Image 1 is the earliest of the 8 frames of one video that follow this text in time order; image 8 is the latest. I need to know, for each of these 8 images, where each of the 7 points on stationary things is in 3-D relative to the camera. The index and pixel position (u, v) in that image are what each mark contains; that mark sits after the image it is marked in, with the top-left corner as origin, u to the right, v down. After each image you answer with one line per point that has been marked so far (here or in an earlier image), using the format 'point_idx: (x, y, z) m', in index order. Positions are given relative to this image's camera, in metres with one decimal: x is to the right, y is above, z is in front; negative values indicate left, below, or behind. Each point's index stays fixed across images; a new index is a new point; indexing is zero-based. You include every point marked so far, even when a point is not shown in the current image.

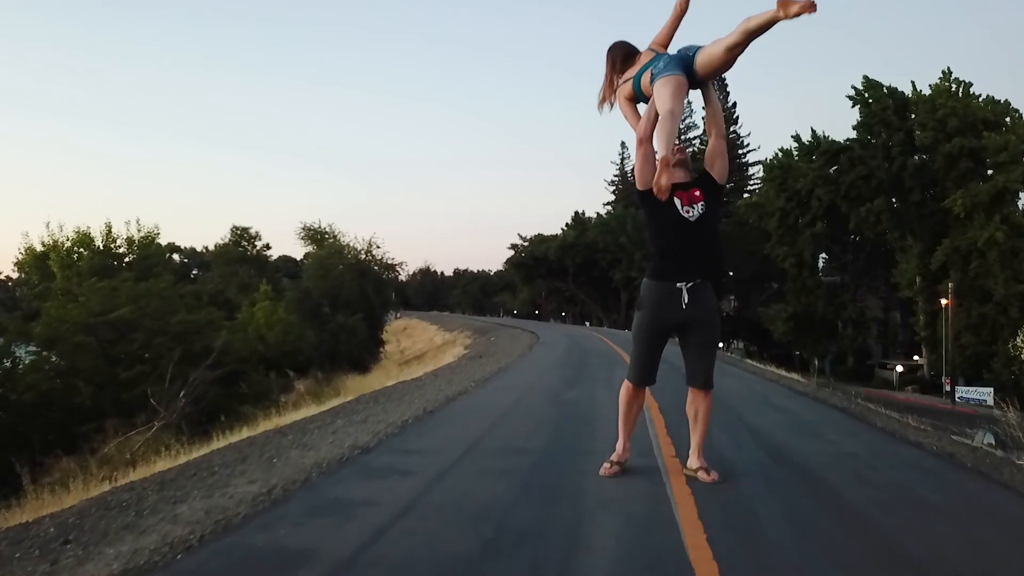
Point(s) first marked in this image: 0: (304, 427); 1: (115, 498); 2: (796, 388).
0: (-3.3, -2.2, +15.6) m
1: (-4.7, -2.5, +11.8) m
2: (+5.6, -2.0, +18.1) m
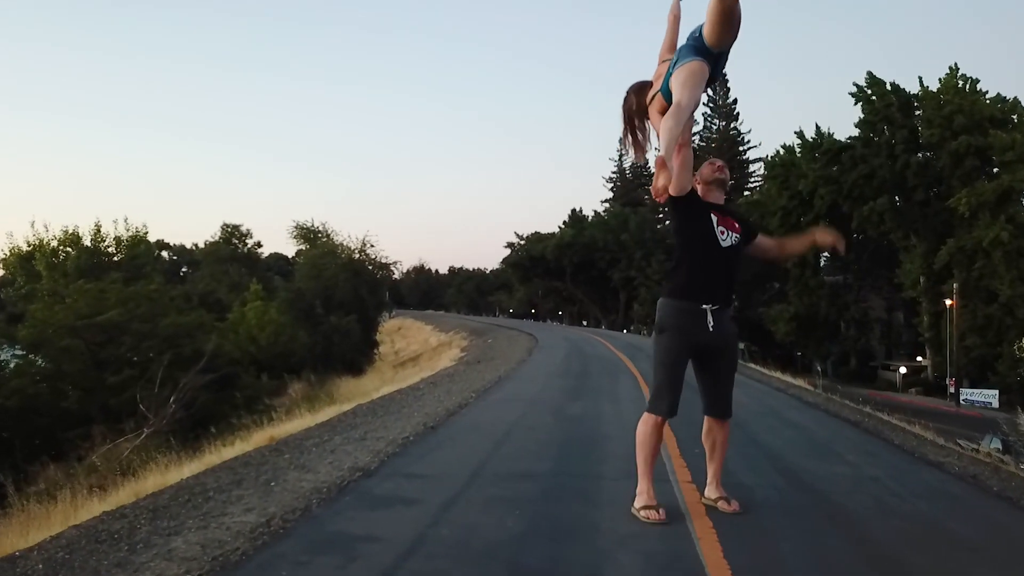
0: (-3.3, -2.4, +15.1) m
1: (-4.6, -2.7, +11.2) m
2: (+5.6, -2.2, +17.7) m
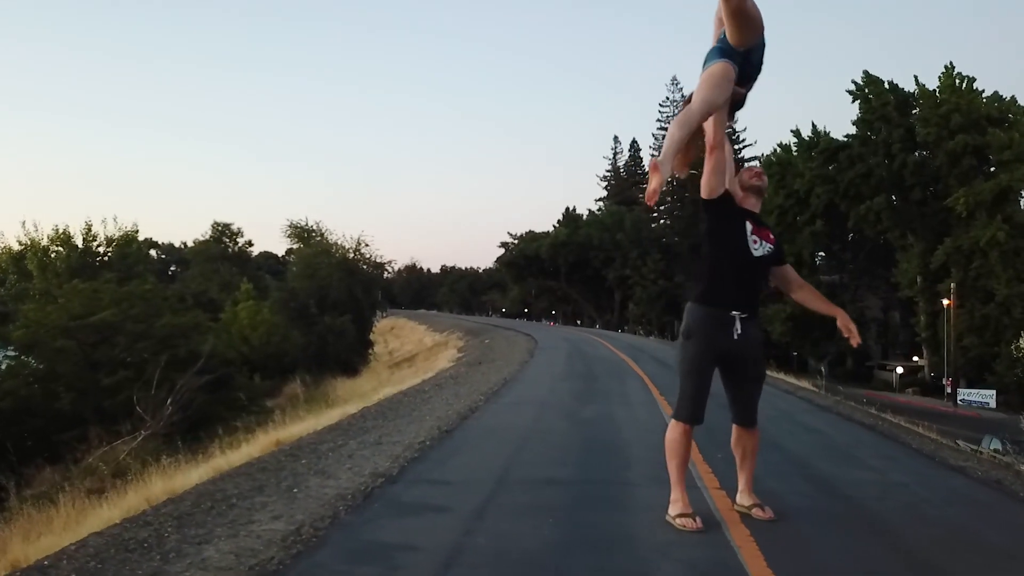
0: (-3.0, -2.5, +14.9) m
1: (-4.3, -2.8, +11.1) m
2: (+5.8, -2.2, +17.7) m
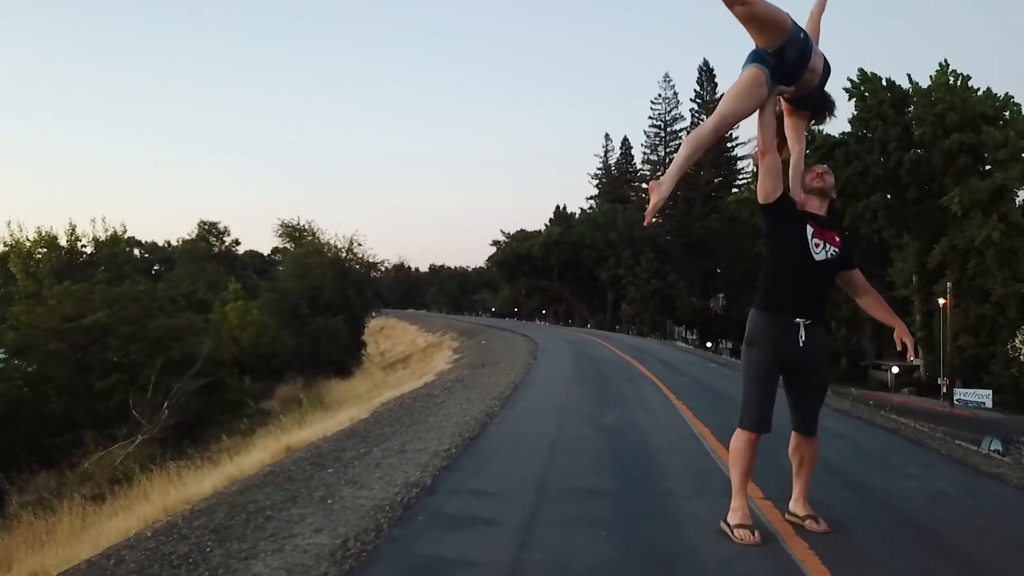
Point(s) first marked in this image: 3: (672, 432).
0: (-2.6, -2.5, +14.7) m
1: (-3.7, -2.9, +10.8) m
2: (+6.0, -2.3, +17.9) m
3: (+2.4, -2.2, +15.1) m
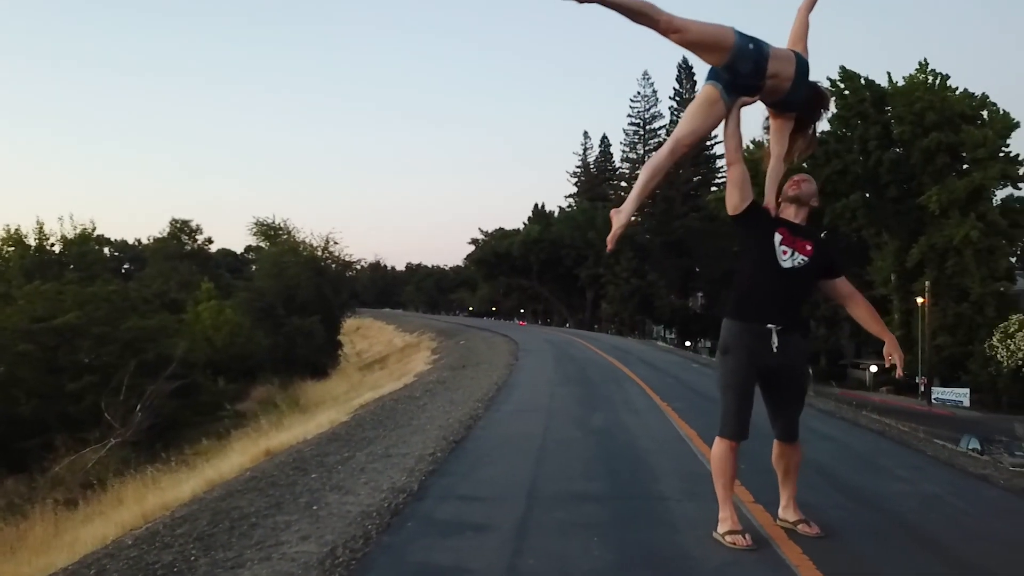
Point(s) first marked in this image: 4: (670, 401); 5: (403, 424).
0: (-2.8, -2.6, +14.4) m
1: (-3.8, -2.9, +10.5) m
2: (+5.7, -2.3, +17.8) m
3: (+2.2, -2.2, +14.9) m
4: (+2.8, -2.0, +17.7) m
5: (-1.8, -2.3, +16.5) m
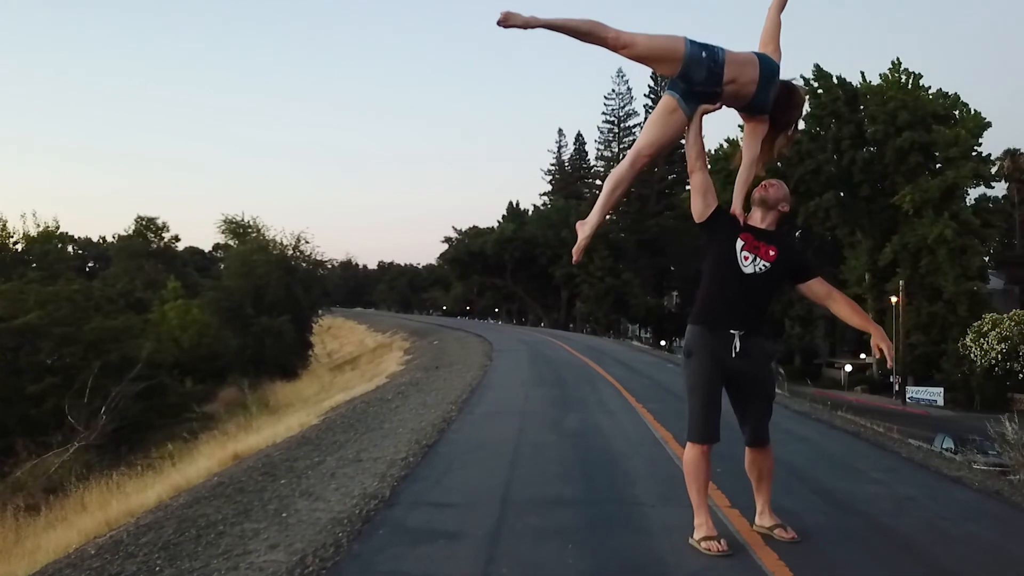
0: (-3.2, -2.6, +14.0) m
1: (-4.1, -2.9, +10.1) m
2: (+5.3, -2.3, +17.7) m
3: (+1.8, -2.2, +14.7) m
4: (+2.3, -2.0, +17.4) m
5: (-2.3, -2.3, +16.1) m
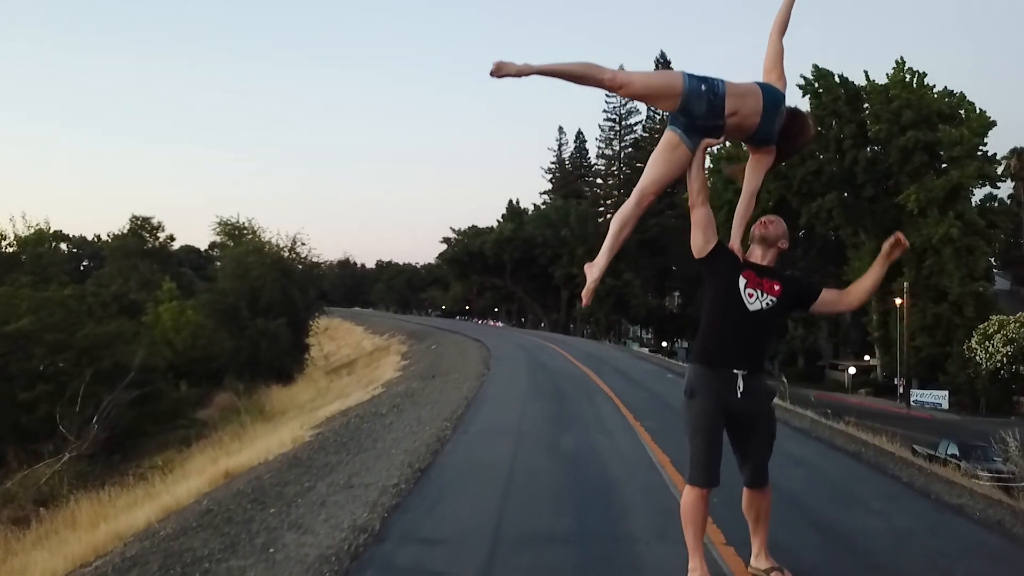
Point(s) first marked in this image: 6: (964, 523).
0: (-3.3, -2.9, +13.7) m
1: (-4.2, -3.3, +9.7) m
2: (+5.2, -2.5, +17.3) m
3: (+1.8, -2.5, +14.3) m
4: (+2.3, -2.3, +17.1) m
5: (-2.3, -2.6, +15.8) m
6: (+5.6, -2.9, +12.0) m
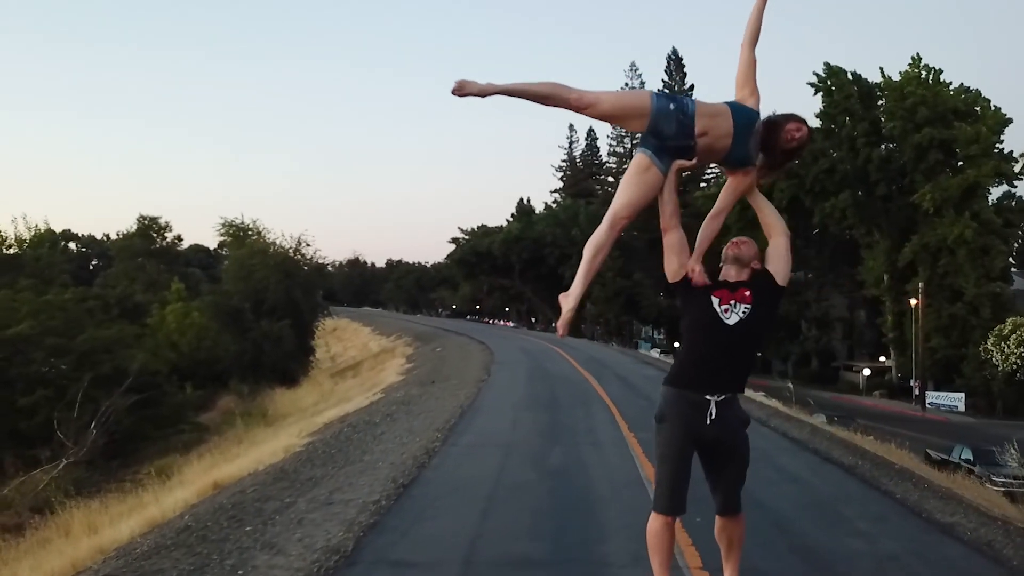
0: (-3.5, -3.0, +13.5) m
1: (-4.5, -3.5, +9.6) m
2: (+5.1, -2.6, +16.9) m
3: (+1.6, -2.7, +14.0) m
4: (+2.1, -2.4, +16.8) m
5: (-2.5, -2.7, +15.6) m
6: (+5.3, -3.1, +11.6) m
